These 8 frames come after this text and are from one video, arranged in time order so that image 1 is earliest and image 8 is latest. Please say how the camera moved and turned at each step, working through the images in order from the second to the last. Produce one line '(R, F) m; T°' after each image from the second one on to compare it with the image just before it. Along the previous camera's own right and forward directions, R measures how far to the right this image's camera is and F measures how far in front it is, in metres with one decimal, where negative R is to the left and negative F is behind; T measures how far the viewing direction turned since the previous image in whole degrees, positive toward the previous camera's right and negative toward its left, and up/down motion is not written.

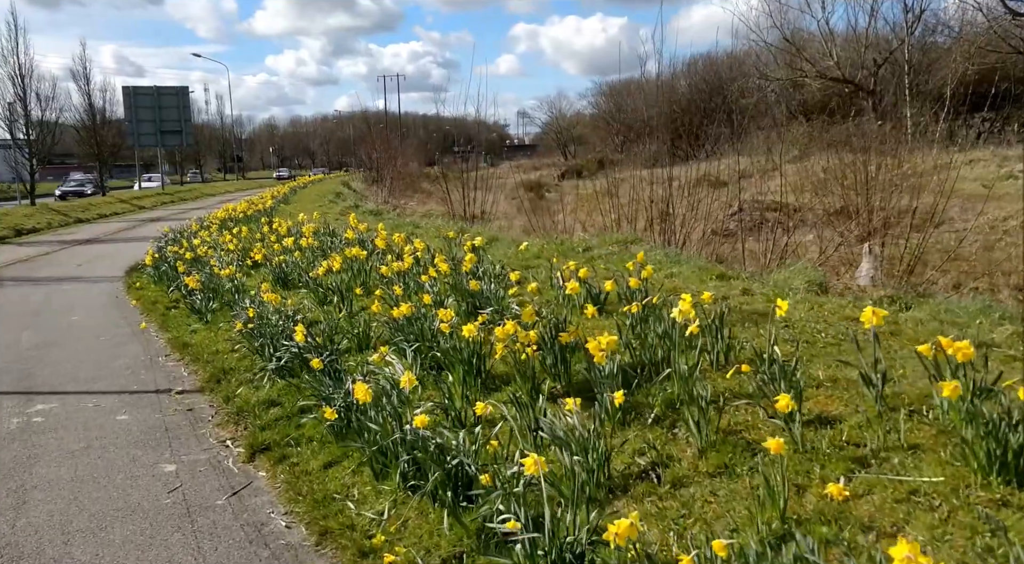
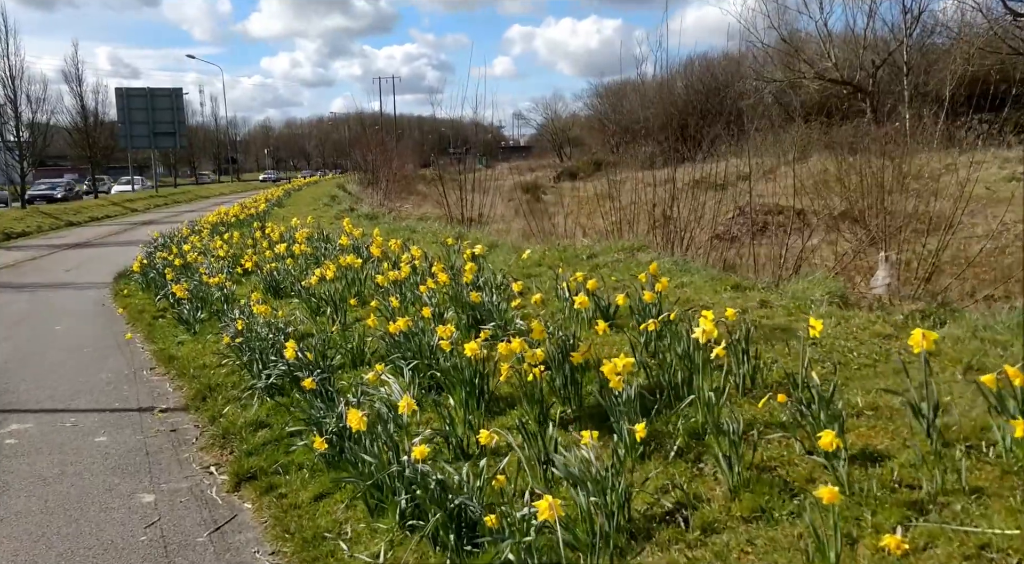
(-0.1, +0.4) m; 0°
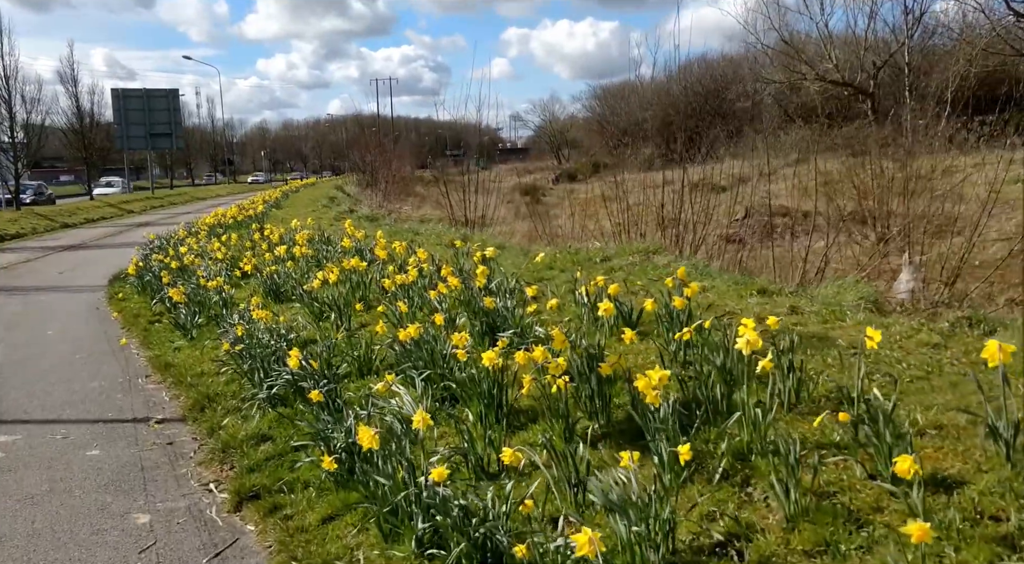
(-0.1, +0.3) m; 0°
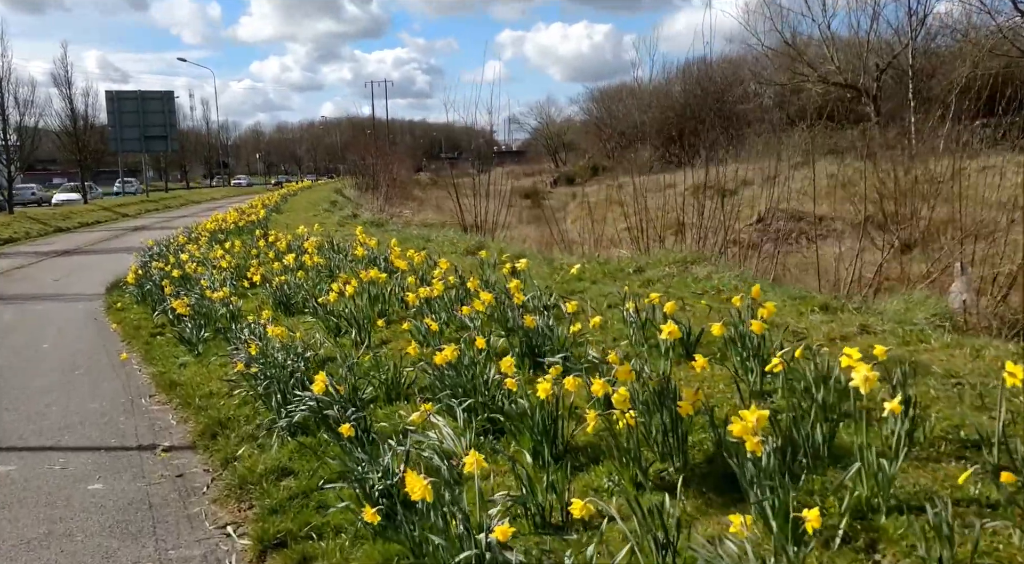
(-0.3, +0.5) m; 0°
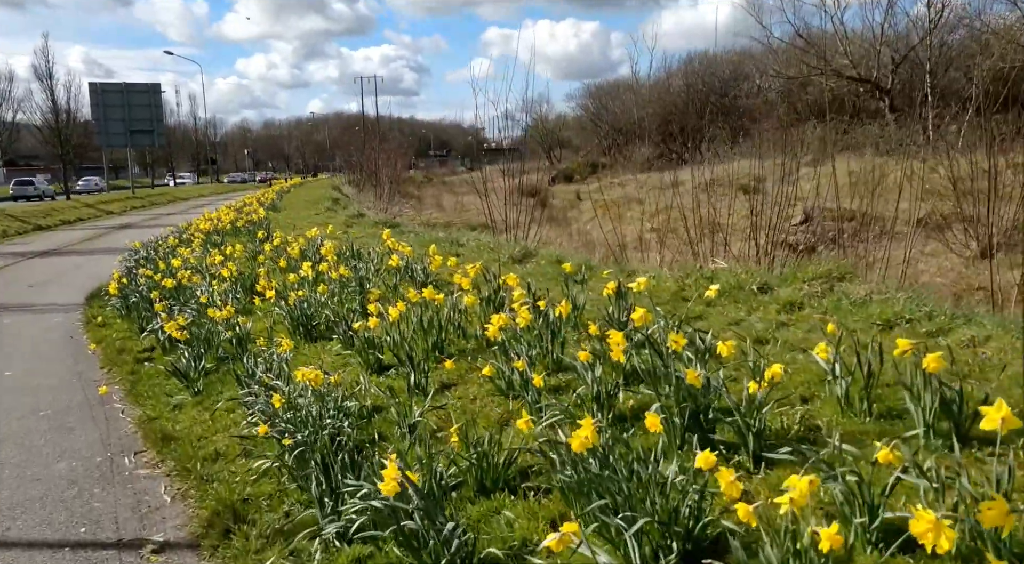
(-0.6, +1.8) m; +1°
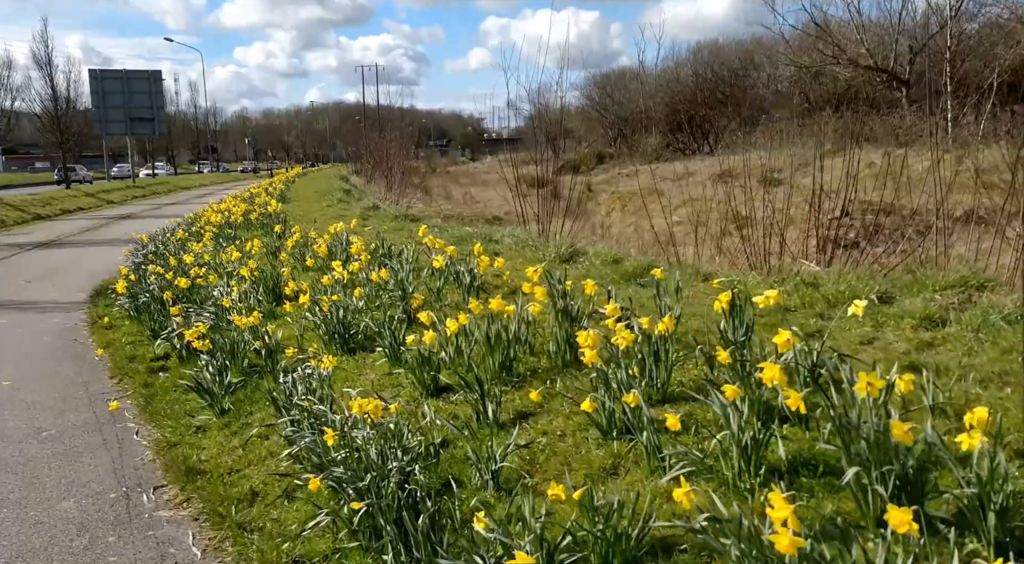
(-0.4, +0.9) m; 0°
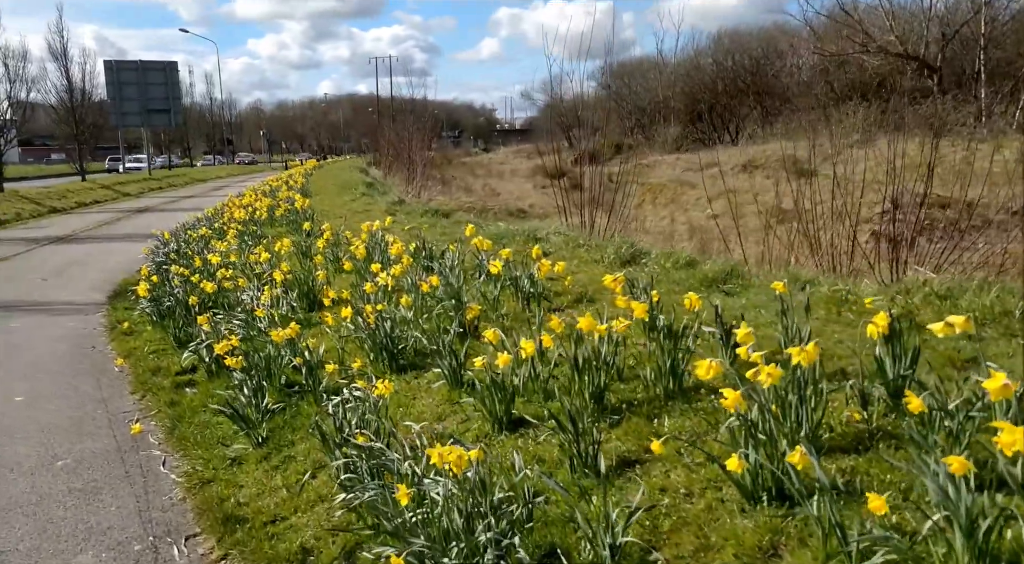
(-0.4, +0.8) m; -1°
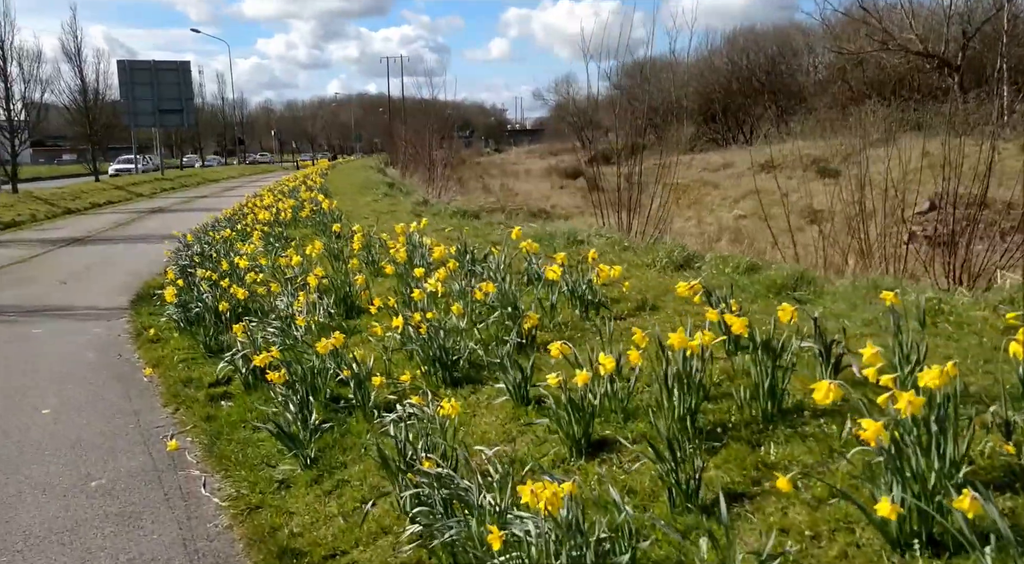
(-0.3, +0.4) m; -1°
